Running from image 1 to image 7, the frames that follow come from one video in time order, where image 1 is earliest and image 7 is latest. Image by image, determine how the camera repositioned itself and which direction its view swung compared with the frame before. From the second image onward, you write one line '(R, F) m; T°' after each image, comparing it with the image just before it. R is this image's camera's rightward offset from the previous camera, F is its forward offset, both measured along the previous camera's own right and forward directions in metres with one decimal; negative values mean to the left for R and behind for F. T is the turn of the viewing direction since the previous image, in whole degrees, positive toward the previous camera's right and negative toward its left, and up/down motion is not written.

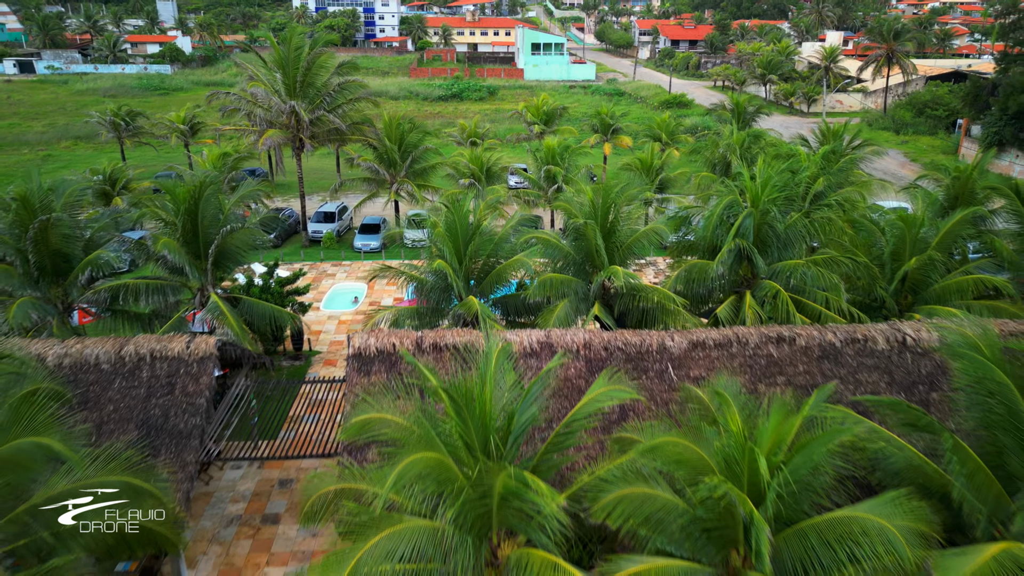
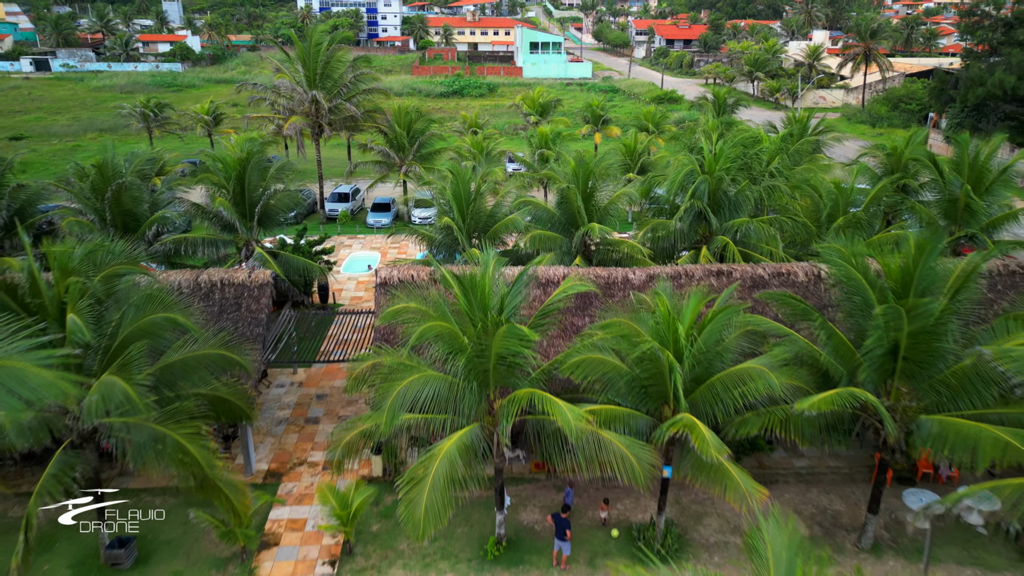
(+0.1, -2.6) m; 0°
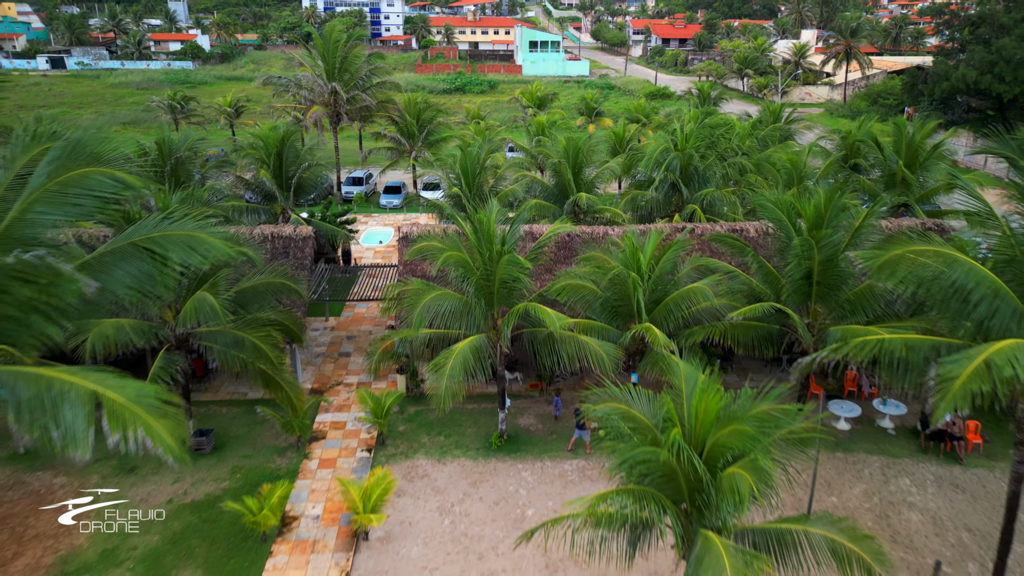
(0.0, -2.6) m; 0°
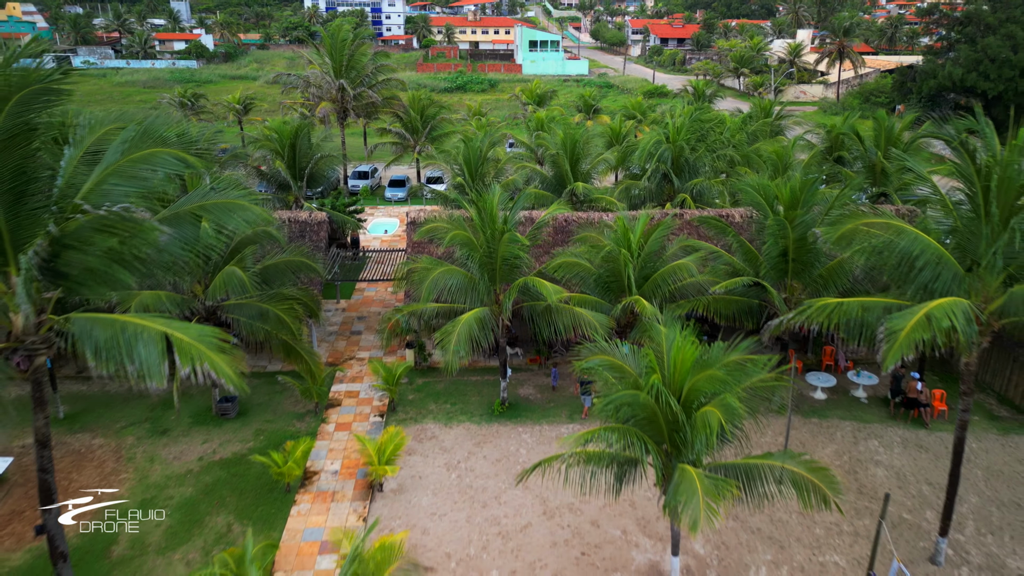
(0.0, -1.1) m; 0°
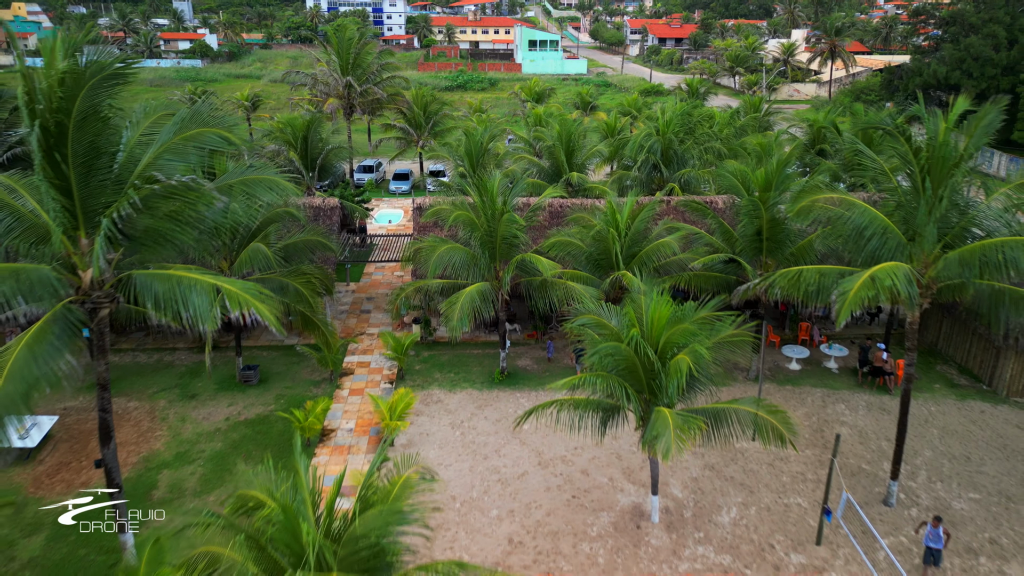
(0.0, -1.2) m; 0°
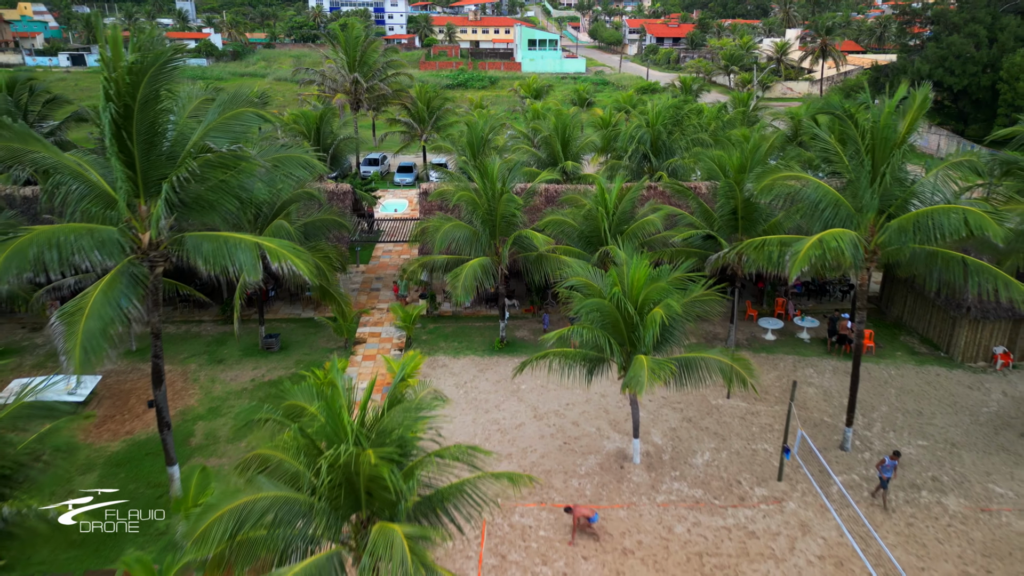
(0.0, -1.4) m; 0°
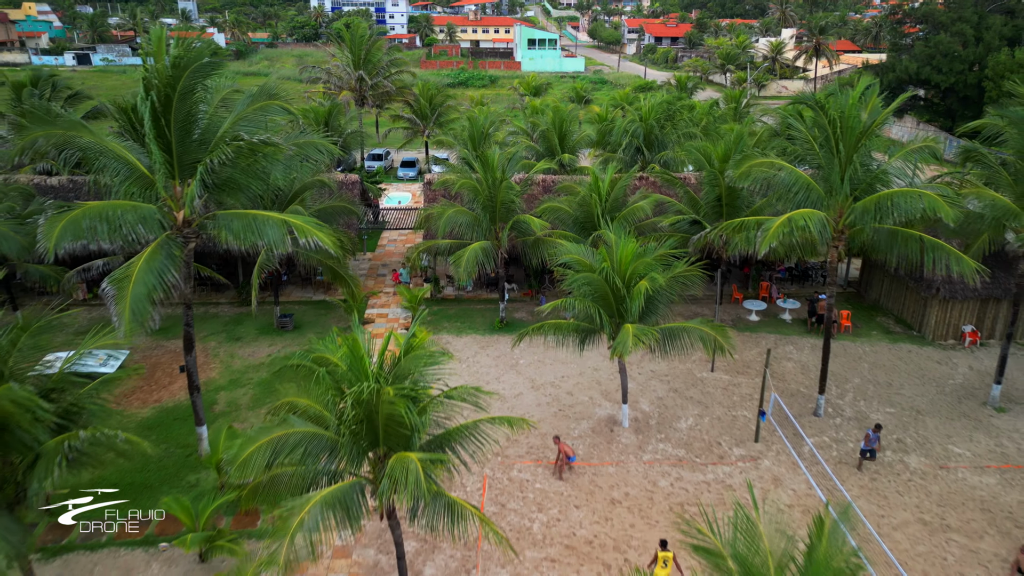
(0.0, -1.1) m; 0°
